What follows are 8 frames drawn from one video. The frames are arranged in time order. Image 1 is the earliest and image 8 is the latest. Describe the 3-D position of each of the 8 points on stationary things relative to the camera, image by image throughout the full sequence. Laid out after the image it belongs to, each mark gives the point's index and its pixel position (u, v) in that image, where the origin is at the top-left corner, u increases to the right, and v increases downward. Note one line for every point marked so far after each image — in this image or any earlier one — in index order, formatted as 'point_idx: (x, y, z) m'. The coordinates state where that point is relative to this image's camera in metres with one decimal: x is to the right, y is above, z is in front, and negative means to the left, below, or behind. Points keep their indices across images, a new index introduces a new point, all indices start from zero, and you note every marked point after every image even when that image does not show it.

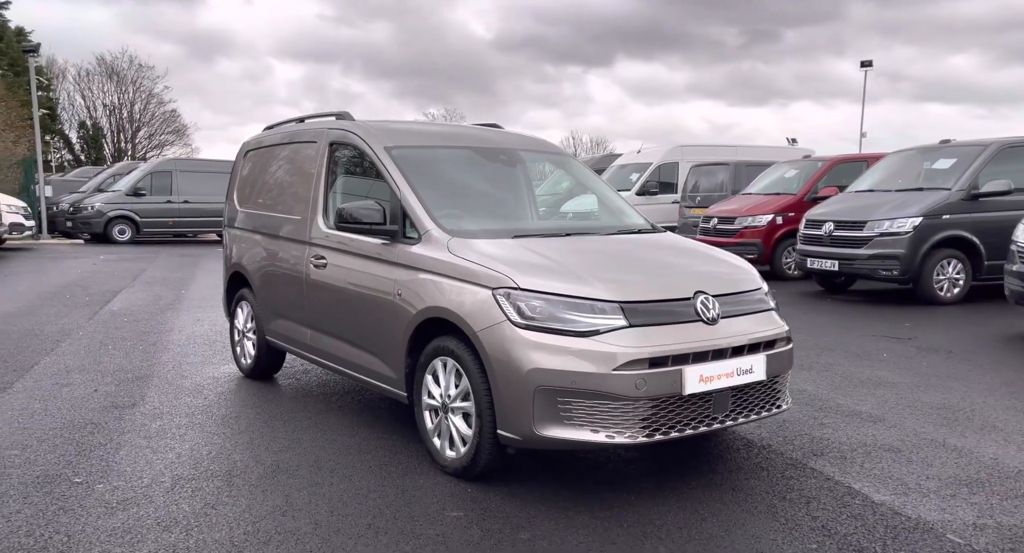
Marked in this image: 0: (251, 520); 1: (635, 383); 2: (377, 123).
0: (-1.0, -0.9, +2.9) m
1: (+0.5, -0.4, +3.0) m
2: (-0.8, +0.9, +4.6) m
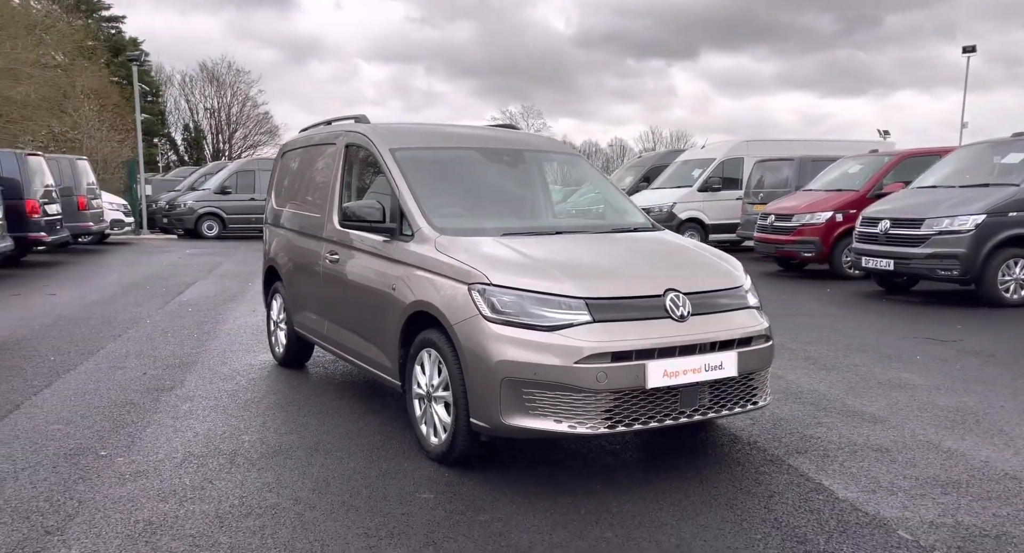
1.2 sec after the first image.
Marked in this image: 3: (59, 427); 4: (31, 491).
0: (-1.1, -0.9, +3.2) m
1: (+0.3, -0.4, +3.1) m
2: (-0.8, +1.0, +4.8) m
3: (-2.7, -0.9, +4.5) m
4: (-2.1, -0.9, +3.3) m
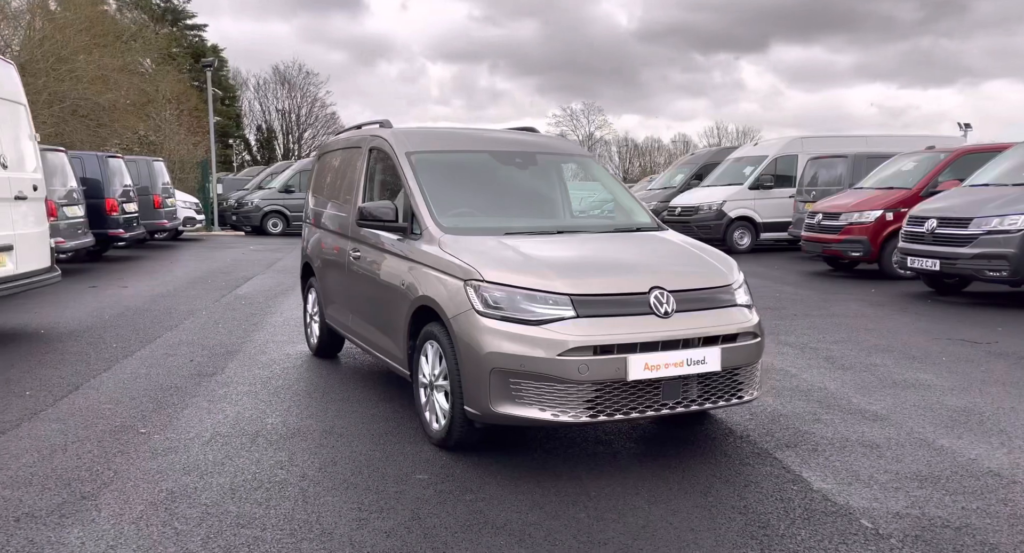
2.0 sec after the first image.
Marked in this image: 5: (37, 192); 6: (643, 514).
0: (-1.2, -0.9, +3.5) m
1: (+0.3, -0.4, +3.3) m
2: (-0.7, +1.0, +5.1) m
3: (-2.6, -0.8, +4.9) m
4: (-2.1, -0.9, +3.7) m
5: (-5.4, +1.0, +8.8) m
6: (+0.5, -0.9, +3.0) m
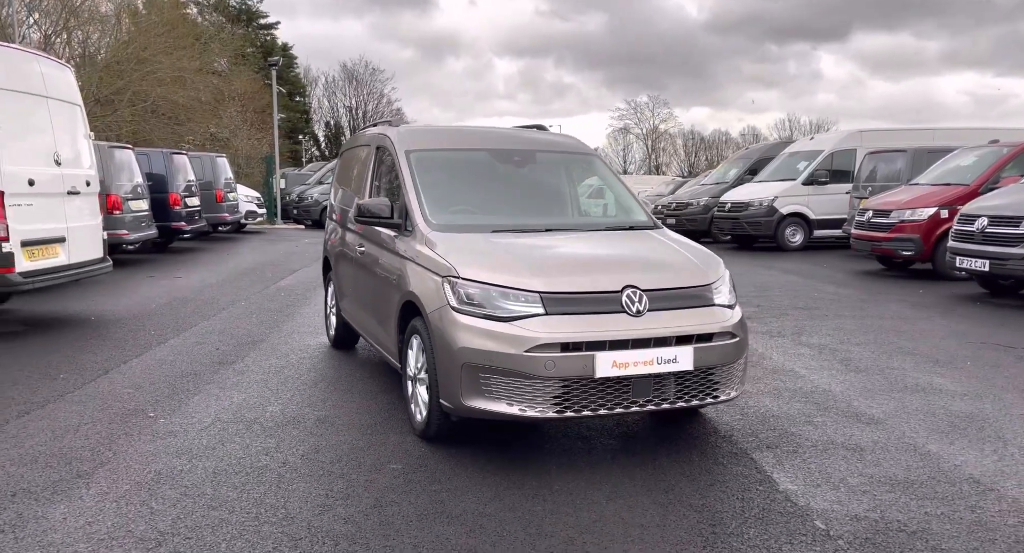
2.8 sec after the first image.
0: (-1.3, -0.9, +3.7) m
1: (+0.1, -0.4, +3.4) m
2: (-0.7, +1.0, +5.2) m
3: (-2.6, -0.8, +5.2) m
4: (-2.2, -0.9, +3.9) m
5: (-5.1, +1.1, +9.3) m
6: (+0.3, -0.9, +3.1) m
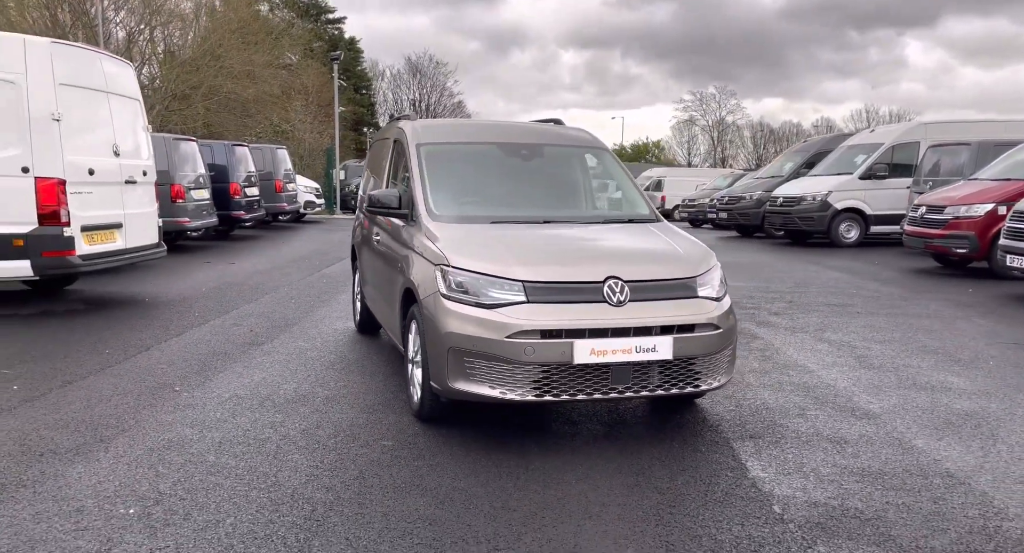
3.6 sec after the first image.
0: (-1.4, -0.8, +3.9) m
1: (+0.1, -0.3, +3.5) m
2: (-0.6, +1.1, +5.4) m
3: (-2.6, -0.7, +5.5) m
4: (-2.3, -0.8, +4.3) m
5: (-4.7, +1.3, +9.8) m
6: (+0.2, -0.9, +3.2) m
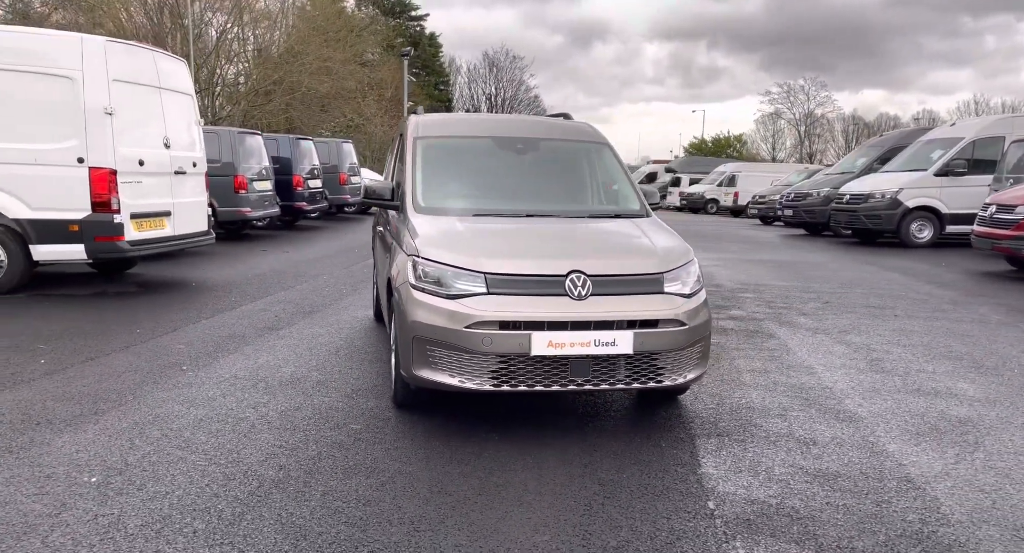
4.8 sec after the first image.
0: (-1.5, -0.7, +4.2) m
1: (-0.1, -0.3, +3.6) m
2: (-0.6, +1.2, +5.6) m
3: (-2.6, -0.6, +5.9) m
4: (-2.4, -0.7, +4.6) m
5: (-4.3, +1.5, +10.3) m
6: (0.0, -0.9, +3.3) m
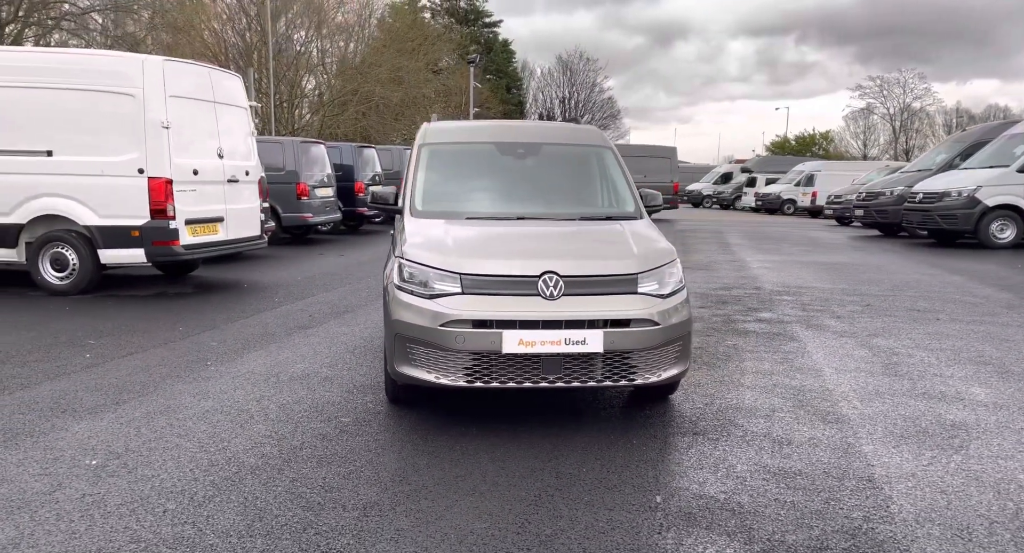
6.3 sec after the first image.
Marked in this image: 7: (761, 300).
0: (-1.6, -0.7, +4.5) m
1: (-0.3, -0.3, +3.8) m
2: (-0.5, +1.2, +5.8) m
3: (-2.5, -0.6, +6.3) m
4: (-2.4, -0.7, +5.0) m
5: (-3.7, +1.4, +10.9) m
6: (-0.2, -0.9, +3.5) m
7: (+3.0, -0.3, +9.1) m
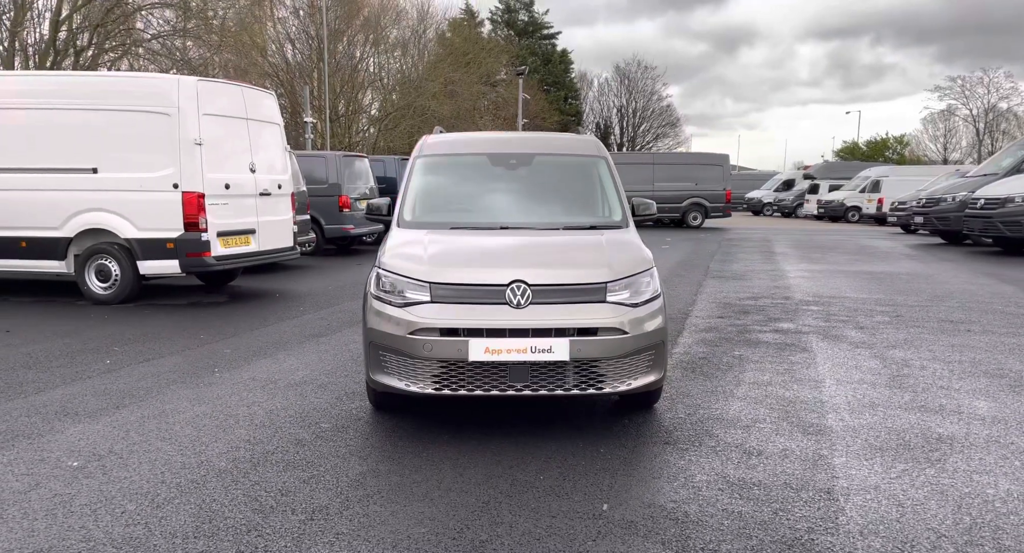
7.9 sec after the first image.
0: (-1.7, -0.8, +4.7) m
1: (-0.4, -0.4, +3.9) m
2: (-0.6, +1.1, +5.9) m
3: (-2.4, -0.7, +6.5) m
4: (-2.5, -0.8, +5.2) m
5: (-3.4, +1.3, +11.2) m
6: (-0.4, -0.9, +3.5) m
7: (+3.2, -0.4, +8.9) m
